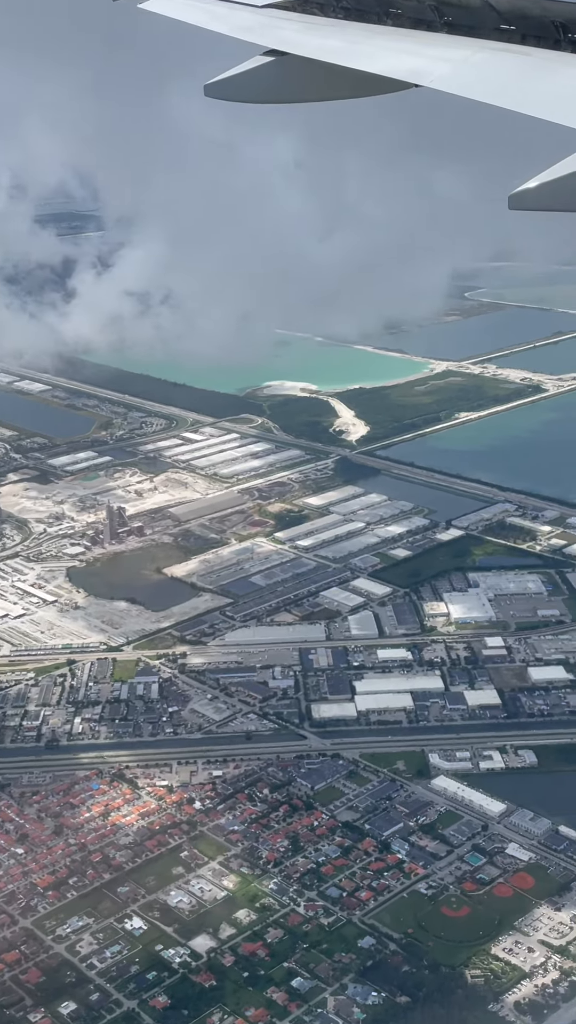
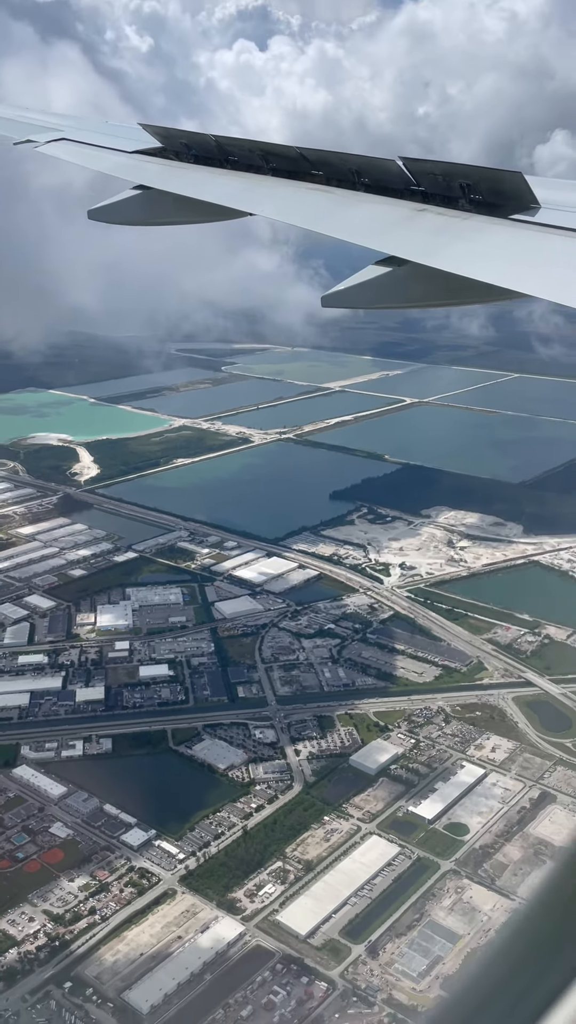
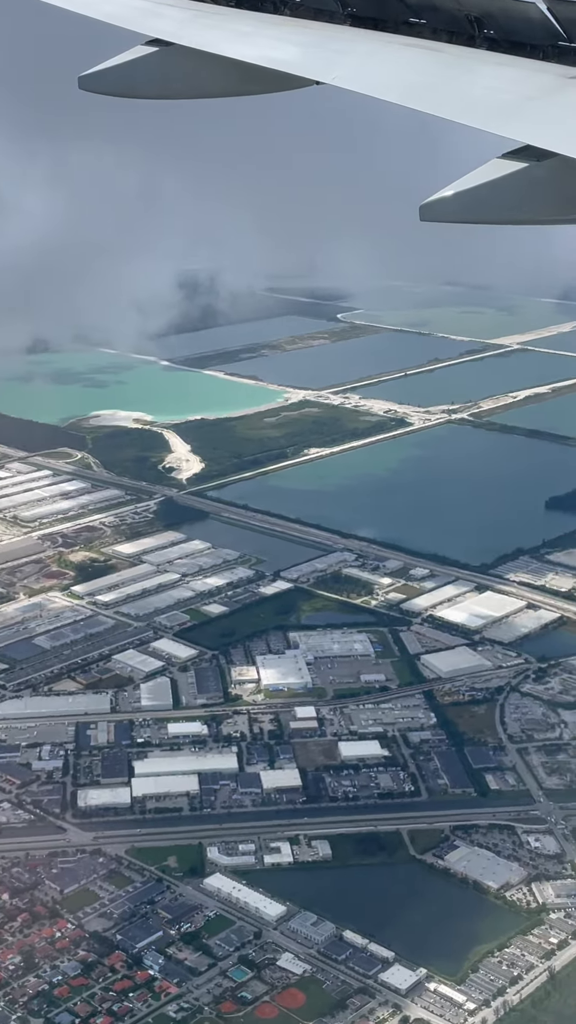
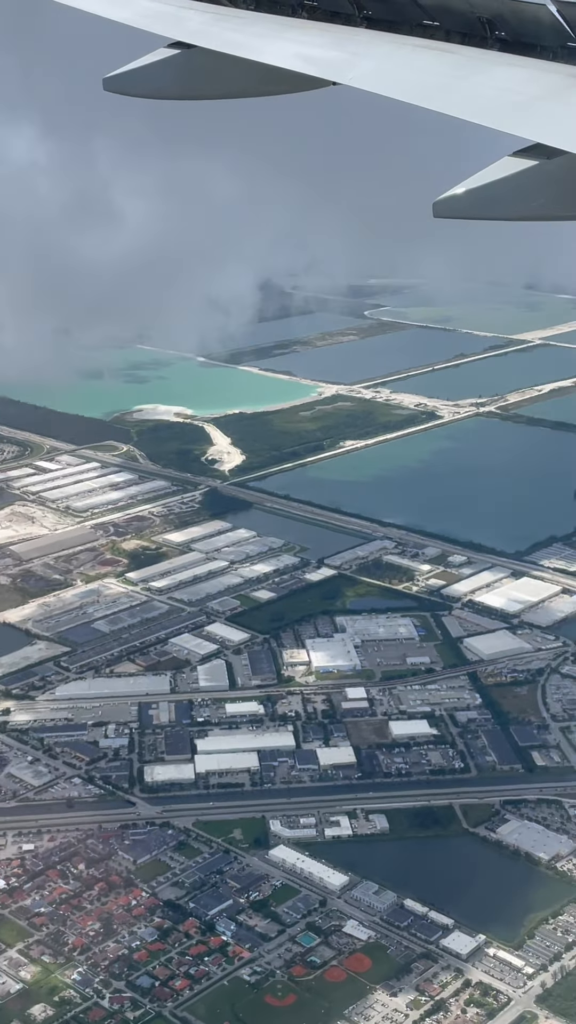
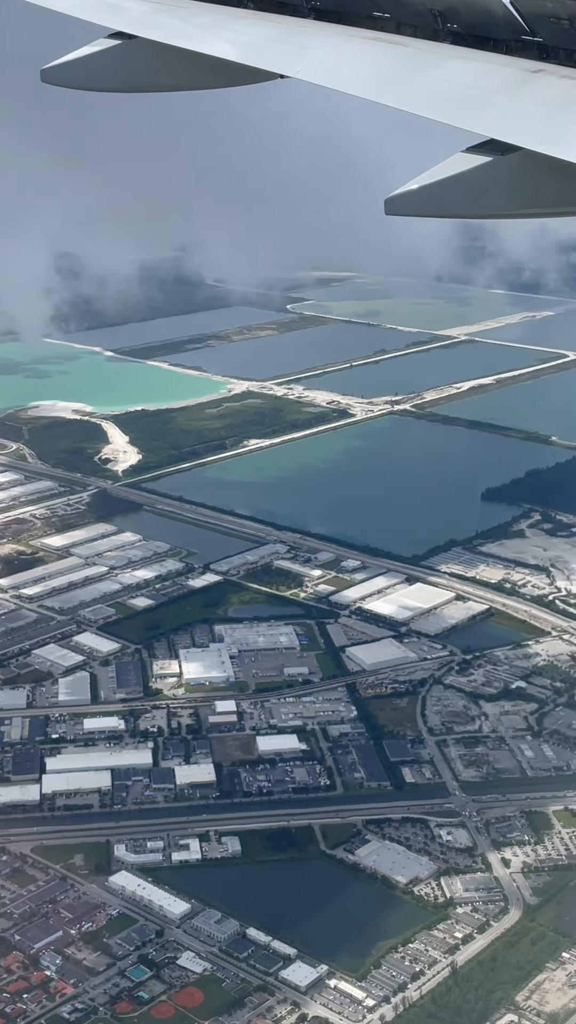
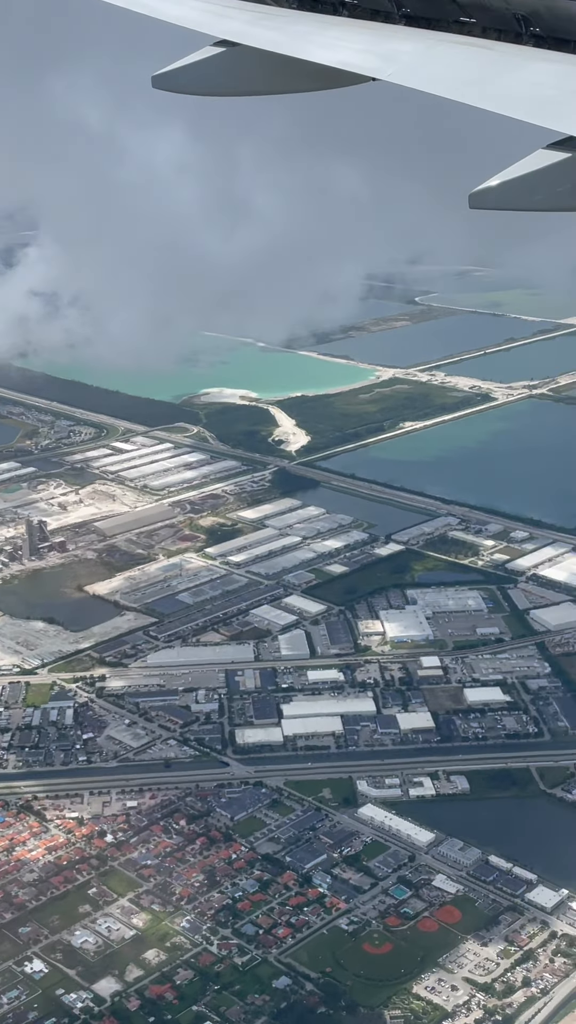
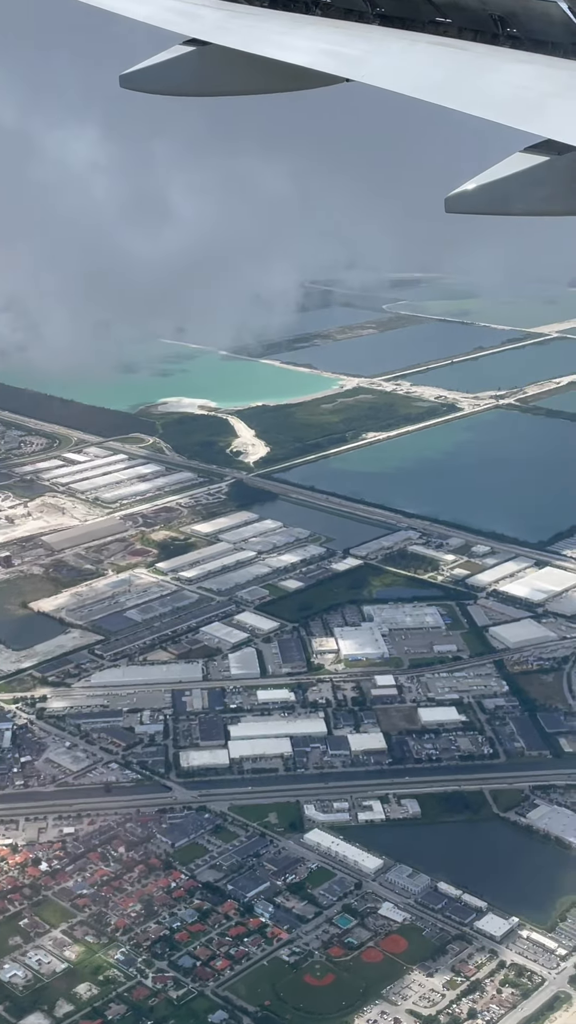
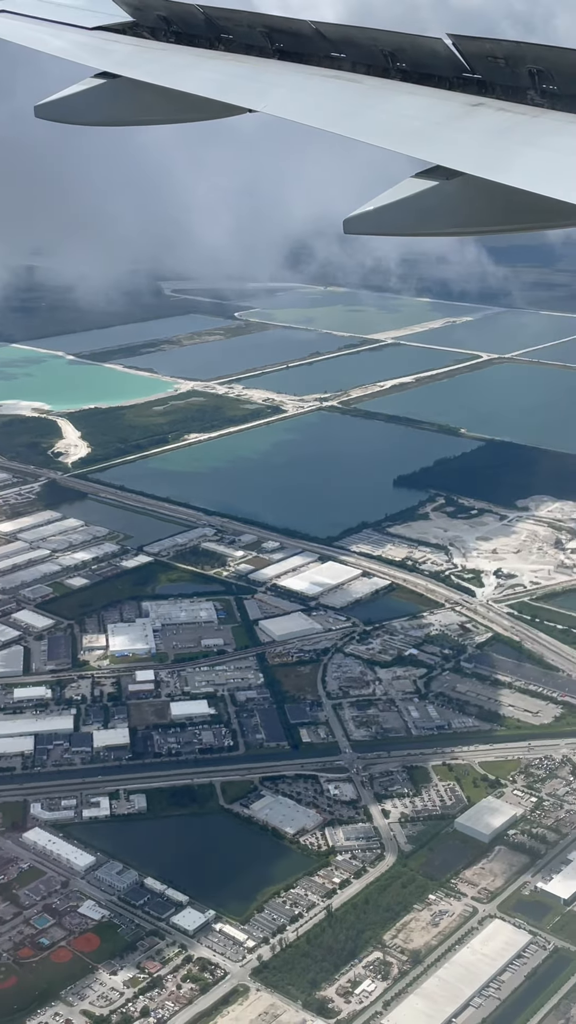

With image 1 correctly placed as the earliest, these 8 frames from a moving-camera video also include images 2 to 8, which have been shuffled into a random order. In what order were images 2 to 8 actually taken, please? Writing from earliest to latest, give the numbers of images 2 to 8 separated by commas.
6, 7, 4, 3, 5, 8, 2
